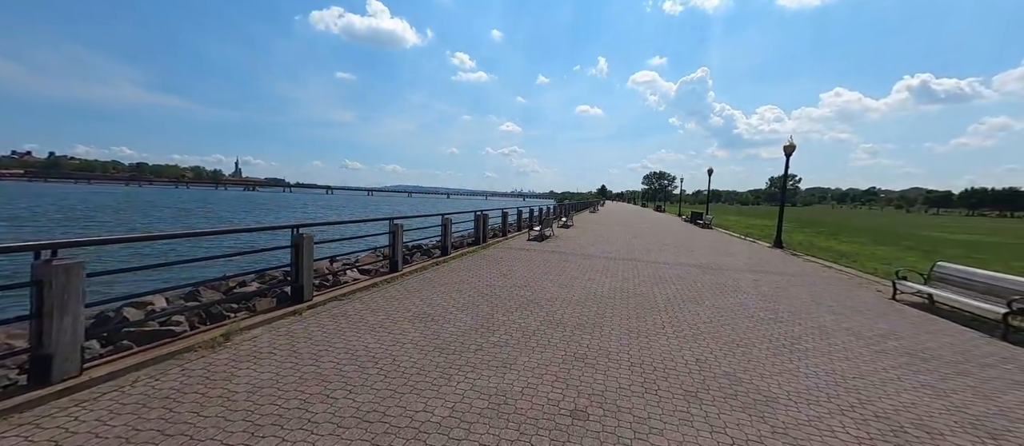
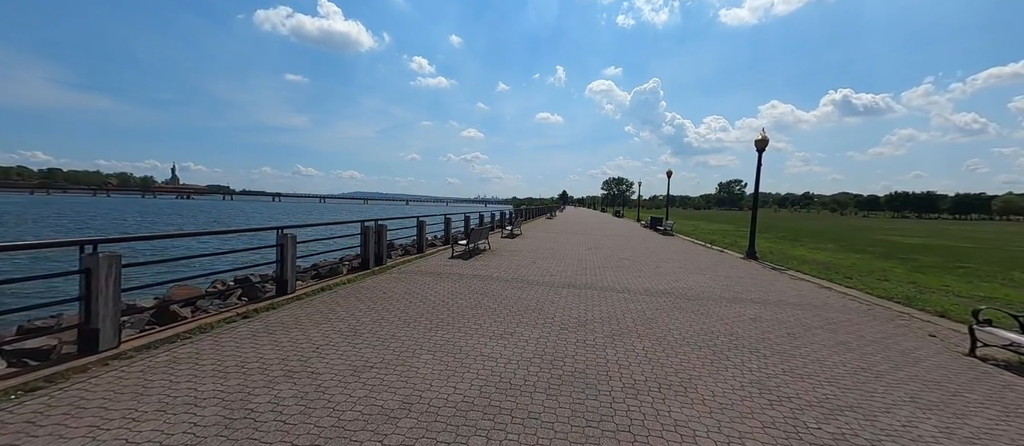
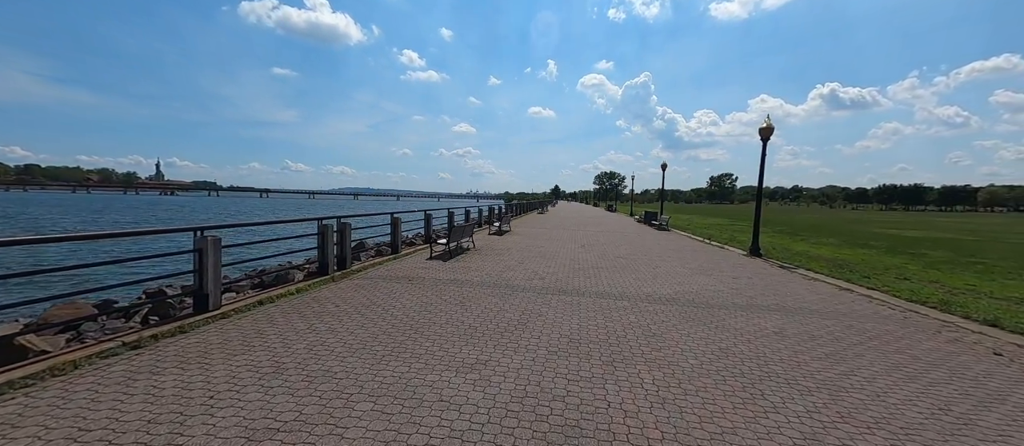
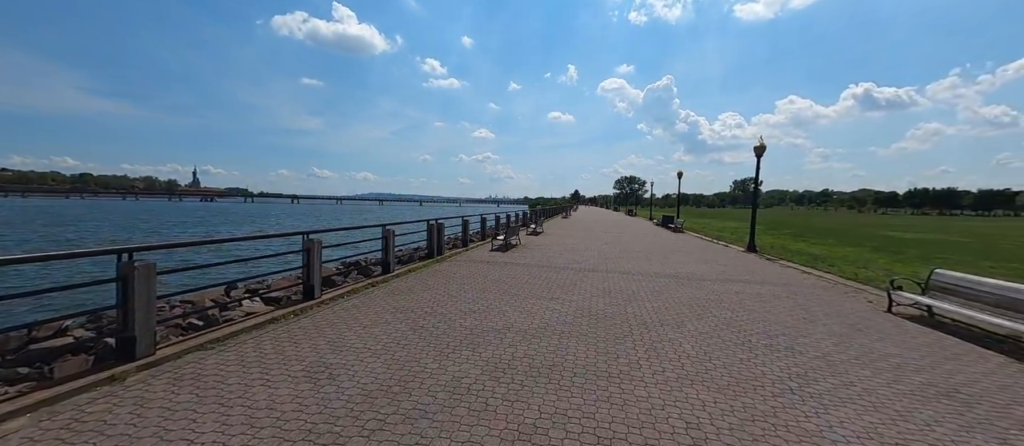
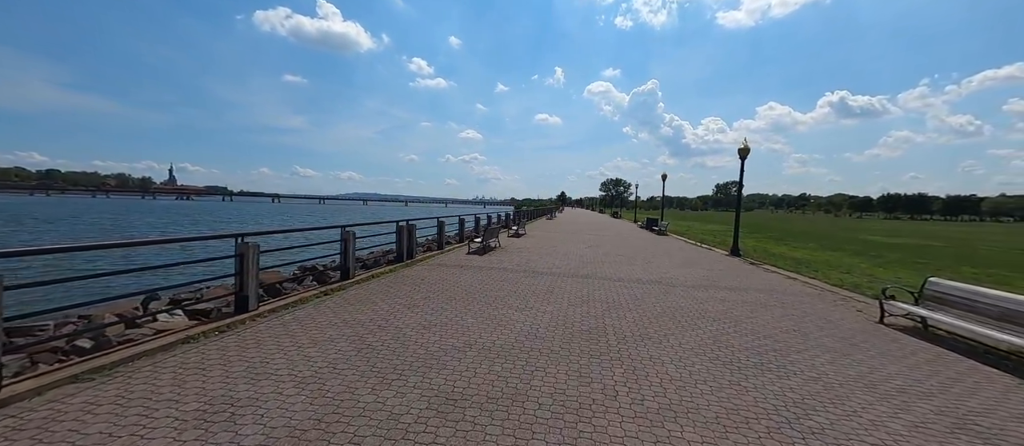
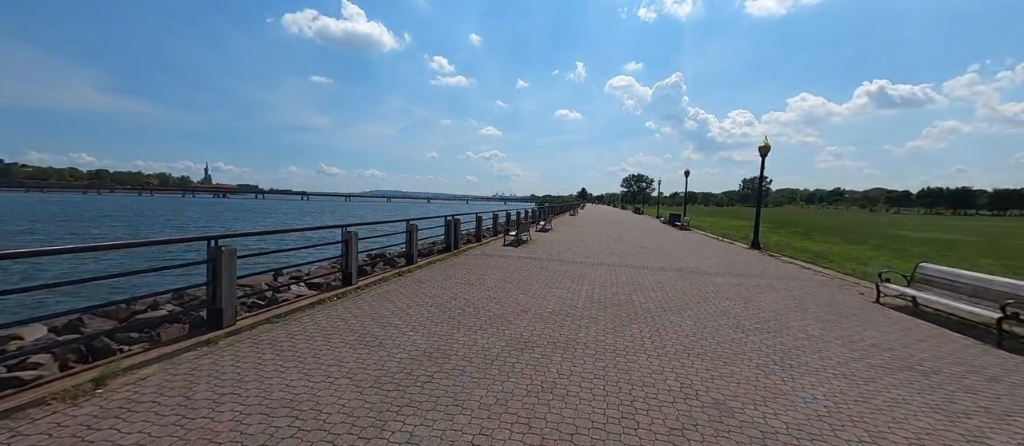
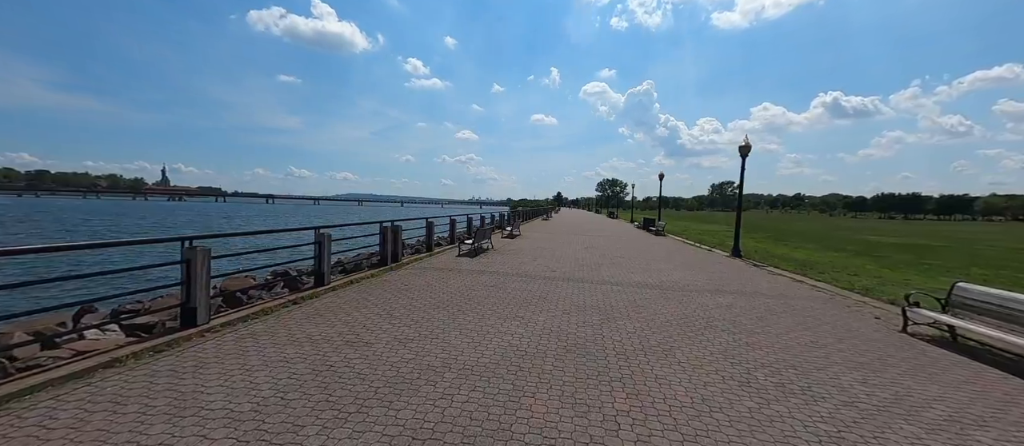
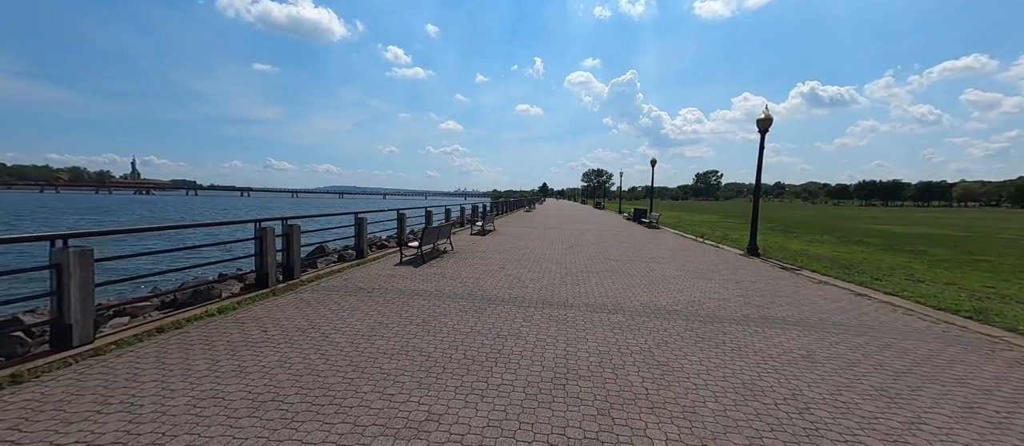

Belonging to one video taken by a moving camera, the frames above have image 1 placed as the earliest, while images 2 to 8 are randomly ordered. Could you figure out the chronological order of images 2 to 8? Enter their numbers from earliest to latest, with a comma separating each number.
6, 4, 5, 7, 2, 3, 8
